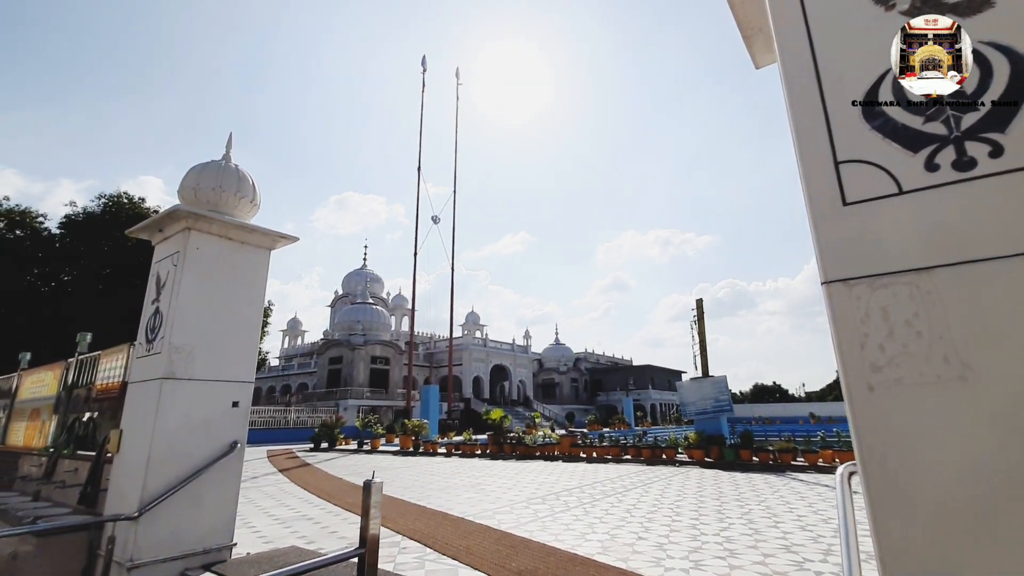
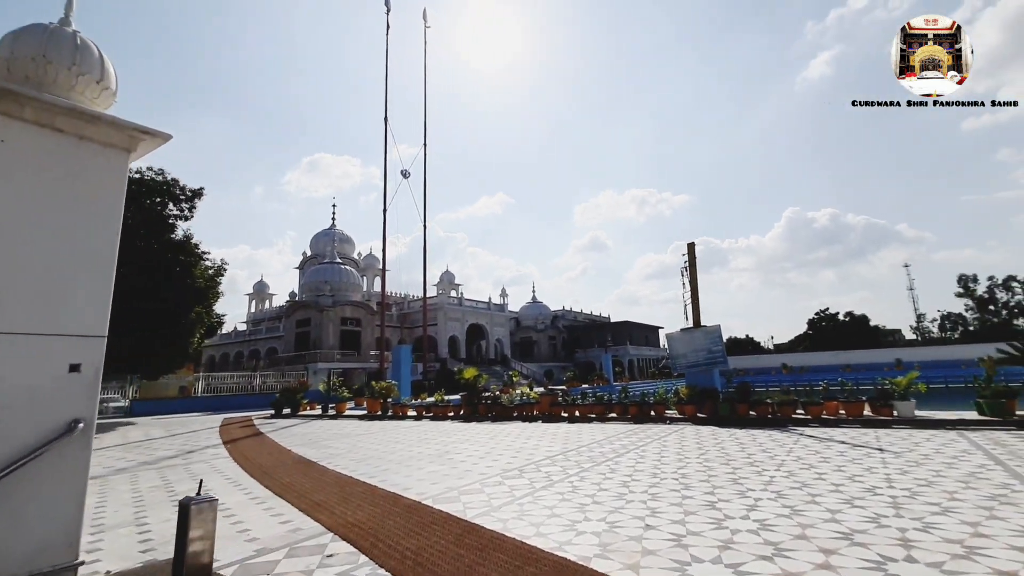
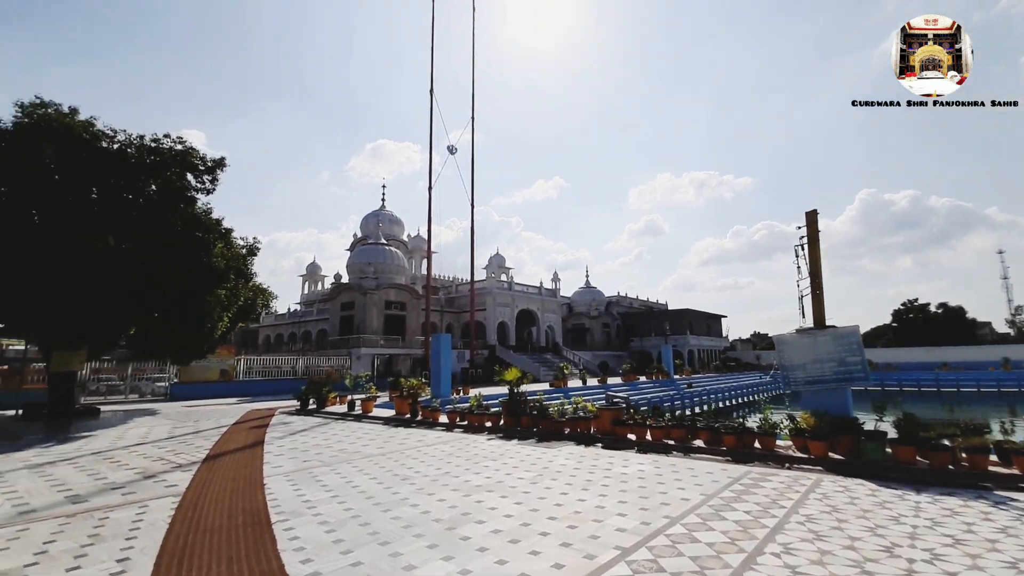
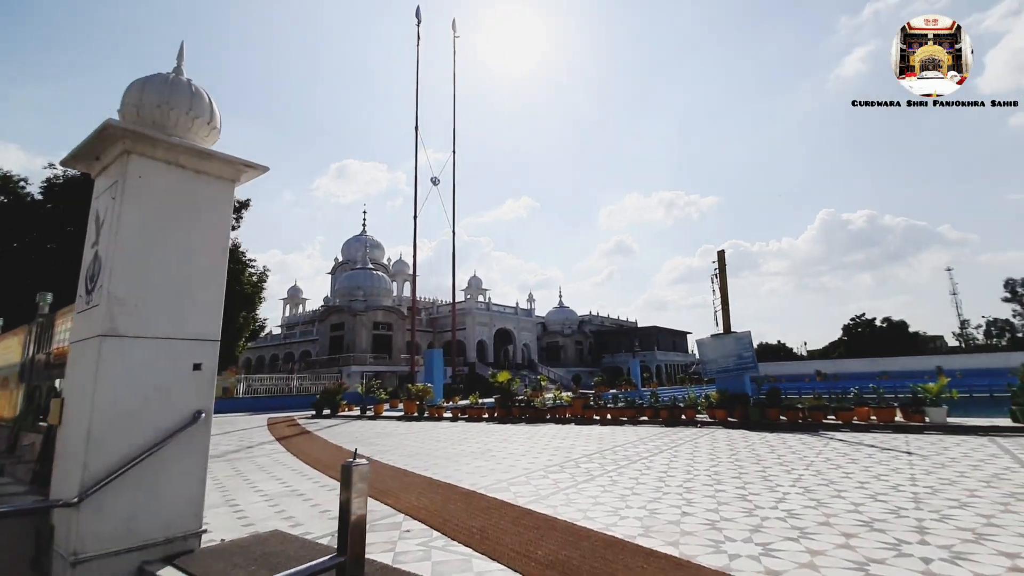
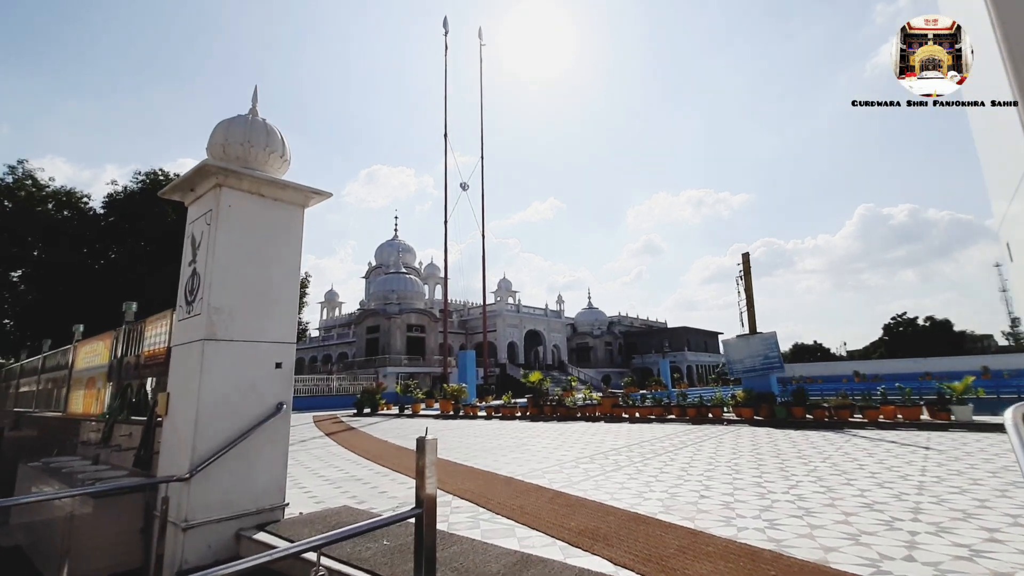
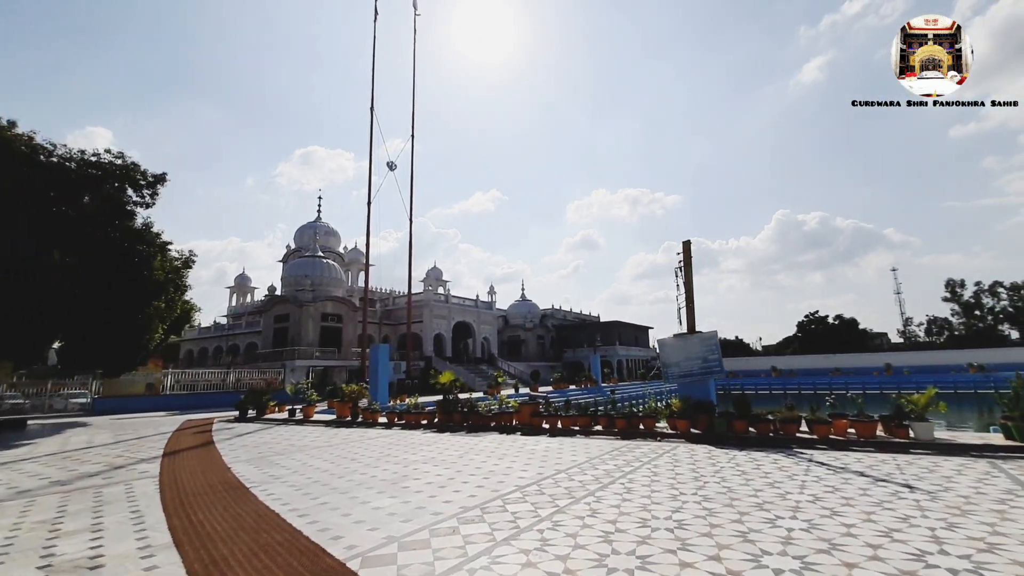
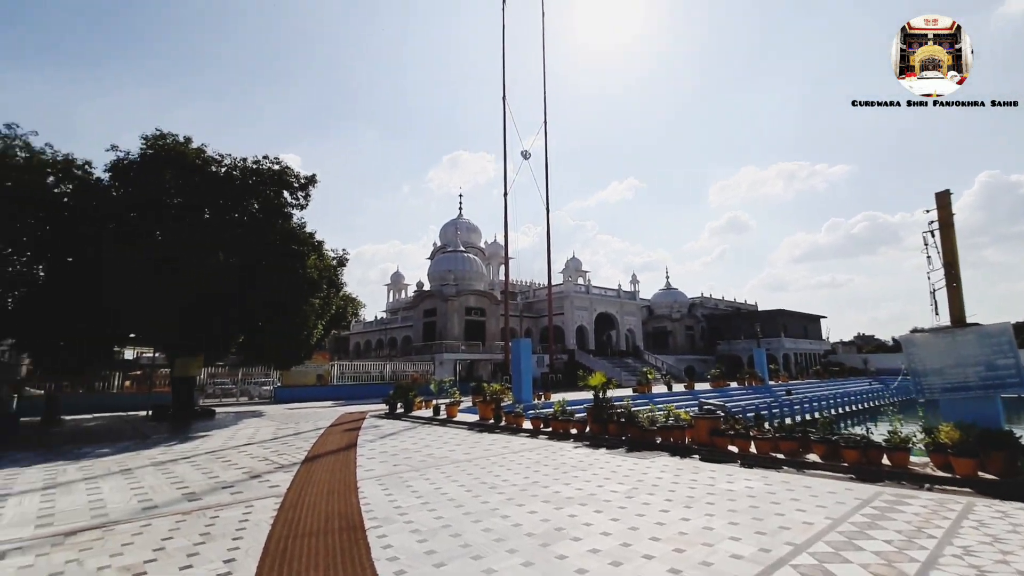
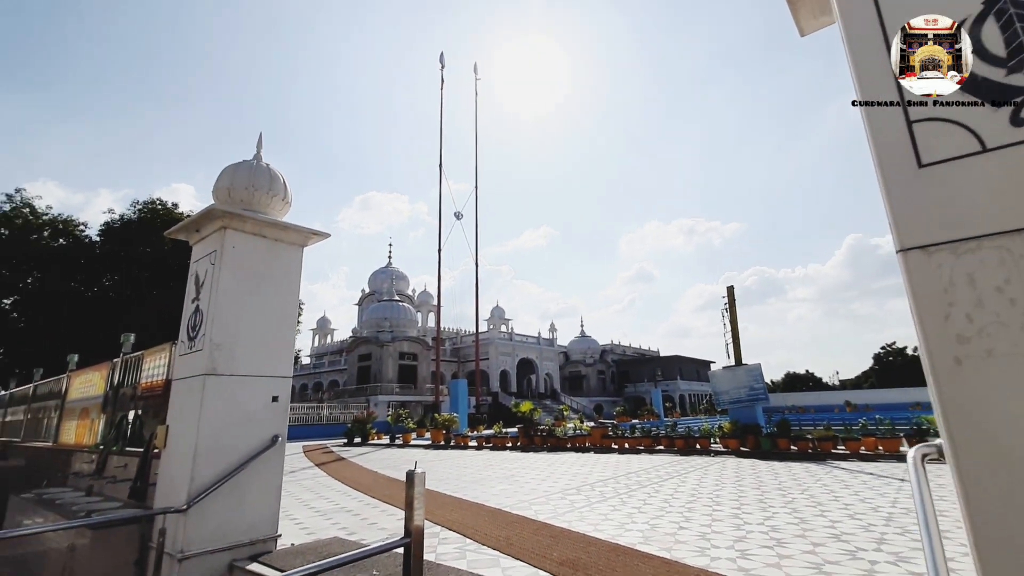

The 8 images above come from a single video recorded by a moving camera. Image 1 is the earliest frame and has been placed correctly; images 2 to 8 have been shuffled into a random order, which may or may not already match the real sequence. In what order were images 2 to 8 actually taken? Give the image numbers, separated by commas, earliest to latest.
8, 5, 4, 2, 6, 3, 7
